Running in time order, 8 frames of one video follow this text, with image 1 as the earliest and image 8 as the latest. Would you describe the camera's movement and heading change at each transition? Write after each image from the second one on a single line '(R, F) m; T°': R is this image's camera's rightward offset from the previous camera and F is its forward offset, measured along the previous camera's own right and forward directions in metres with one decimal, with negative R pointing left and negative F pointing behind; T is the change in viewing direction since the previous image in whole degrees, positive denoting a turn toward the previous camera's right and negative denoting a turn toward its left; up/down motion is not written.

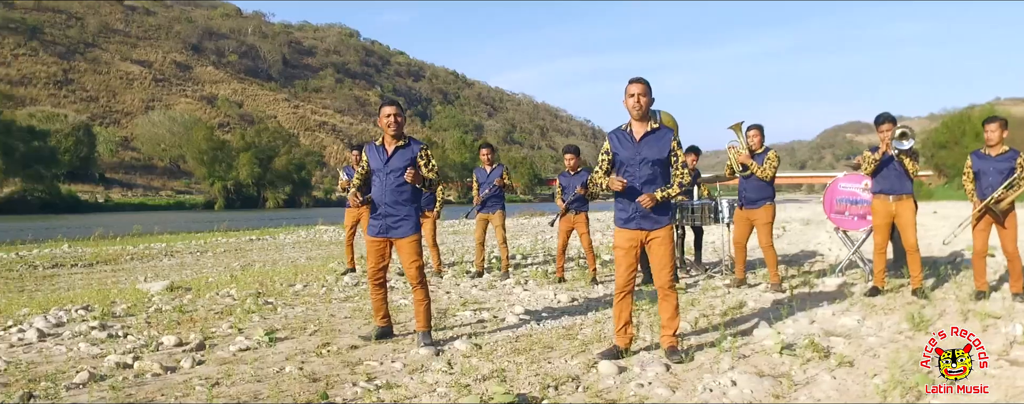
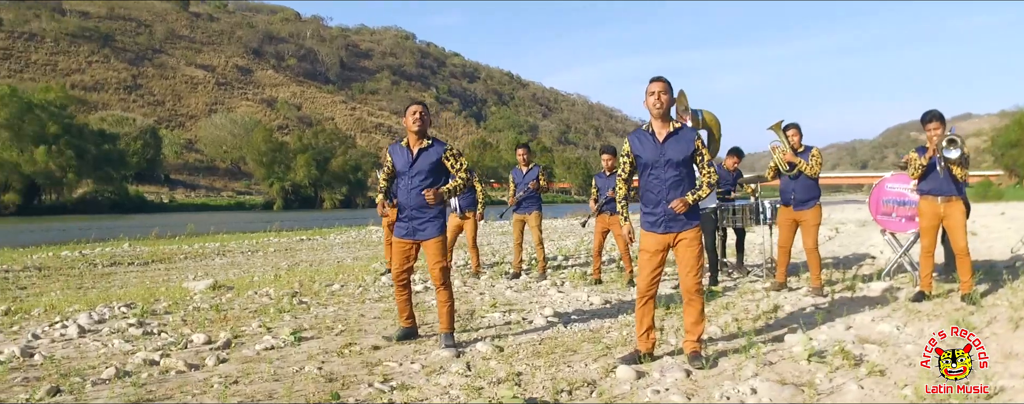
(+0.2, +0.1) m; -4°
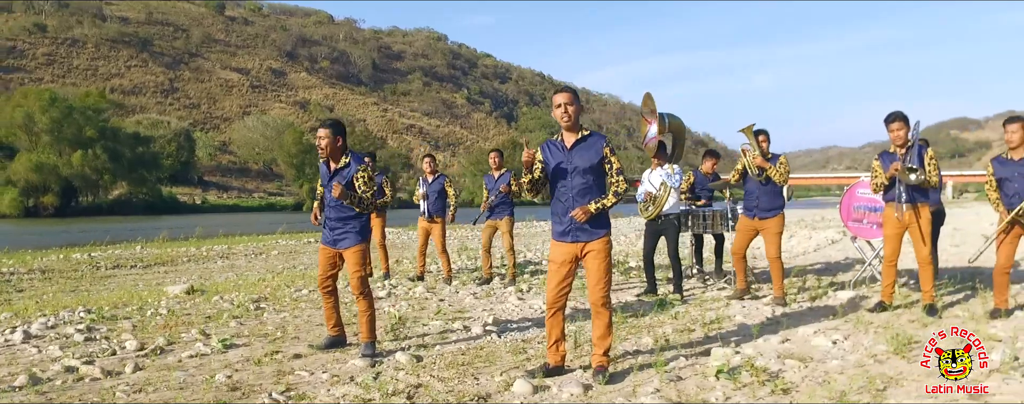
(+0.8, +0.1) m; -3°
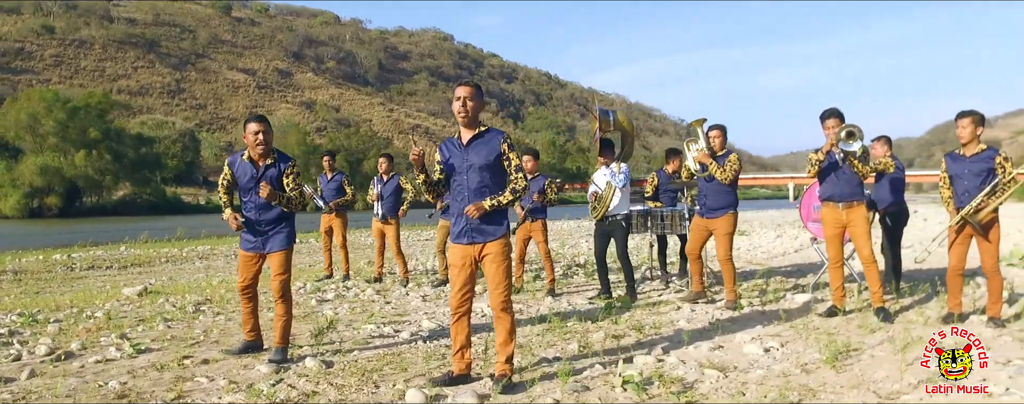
(+0.7, +0.3) m; -1°
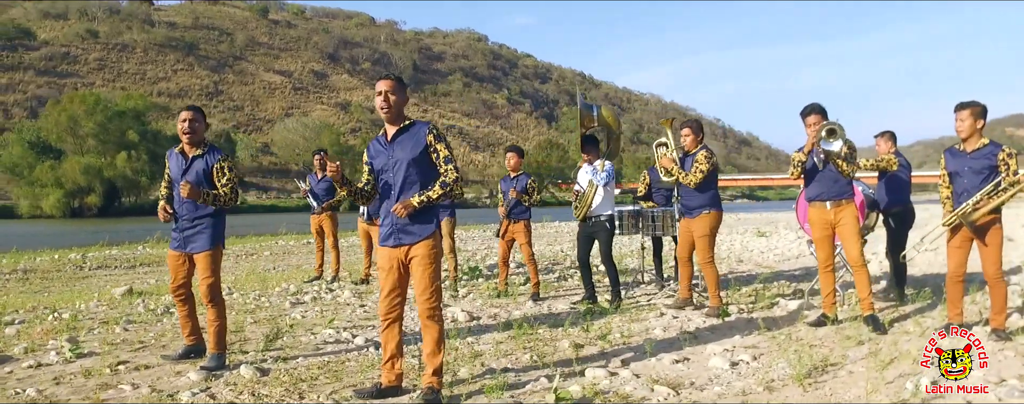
(+0.6, +0.4) m; -3°
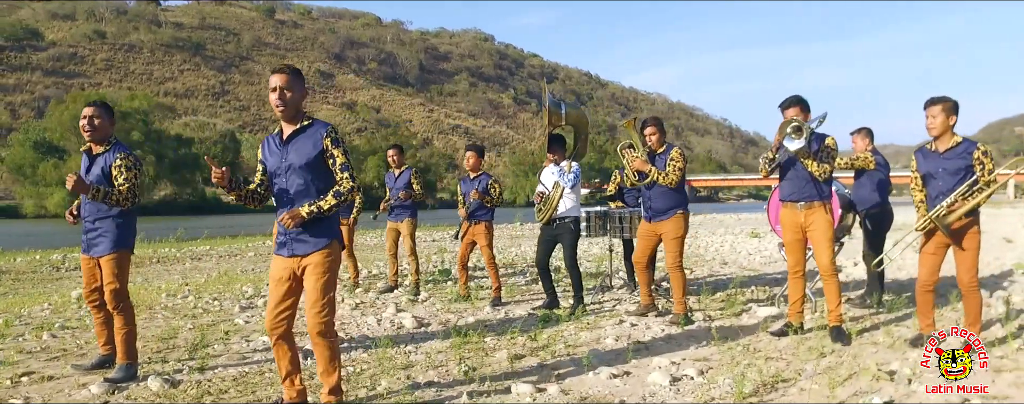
(+0.5, +0.4) m; -1°
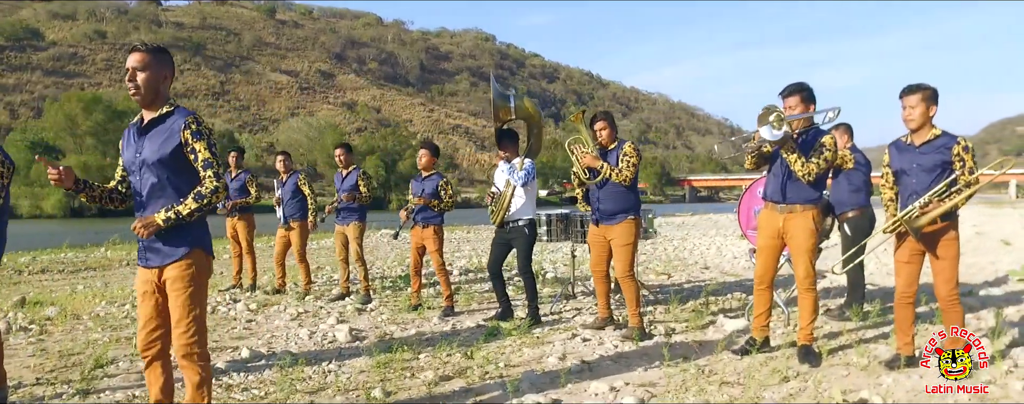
(+0.5, +0.6) m; 0°
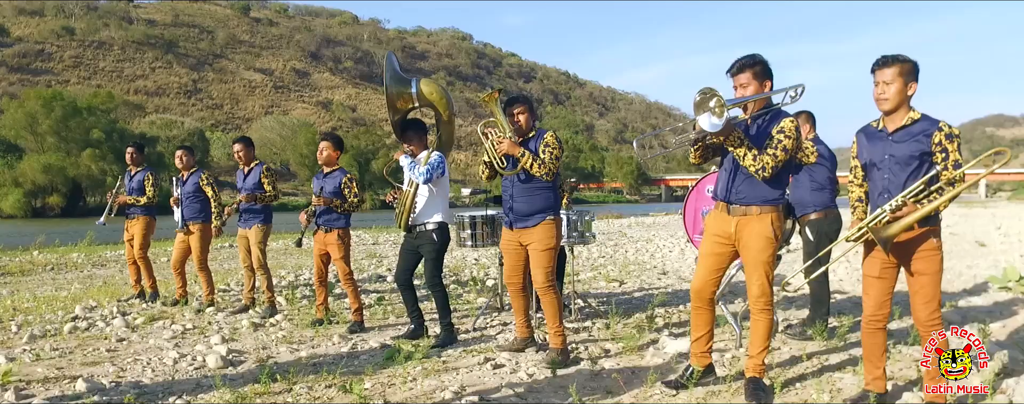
(+0.5, +0.9) m; +2°
